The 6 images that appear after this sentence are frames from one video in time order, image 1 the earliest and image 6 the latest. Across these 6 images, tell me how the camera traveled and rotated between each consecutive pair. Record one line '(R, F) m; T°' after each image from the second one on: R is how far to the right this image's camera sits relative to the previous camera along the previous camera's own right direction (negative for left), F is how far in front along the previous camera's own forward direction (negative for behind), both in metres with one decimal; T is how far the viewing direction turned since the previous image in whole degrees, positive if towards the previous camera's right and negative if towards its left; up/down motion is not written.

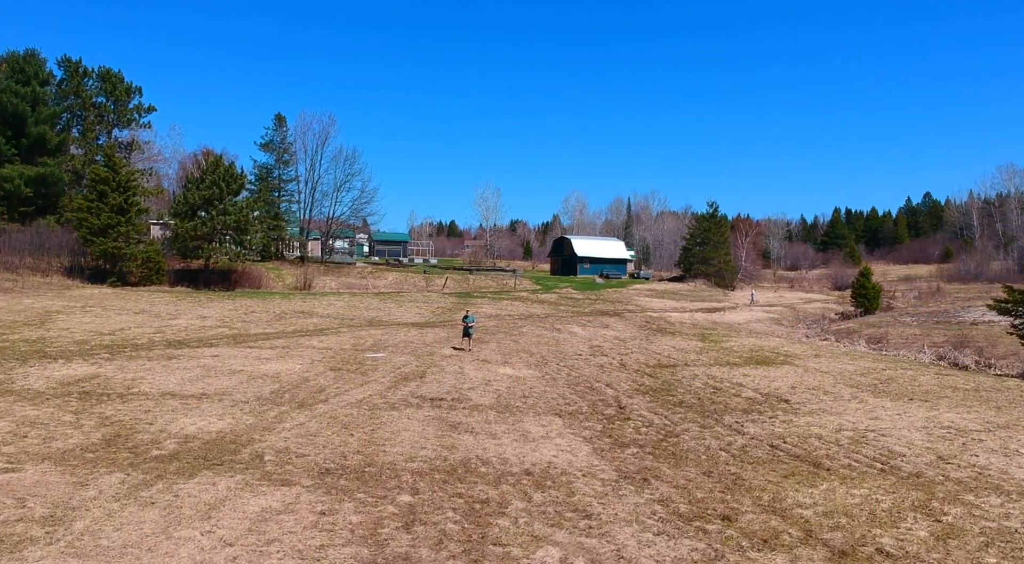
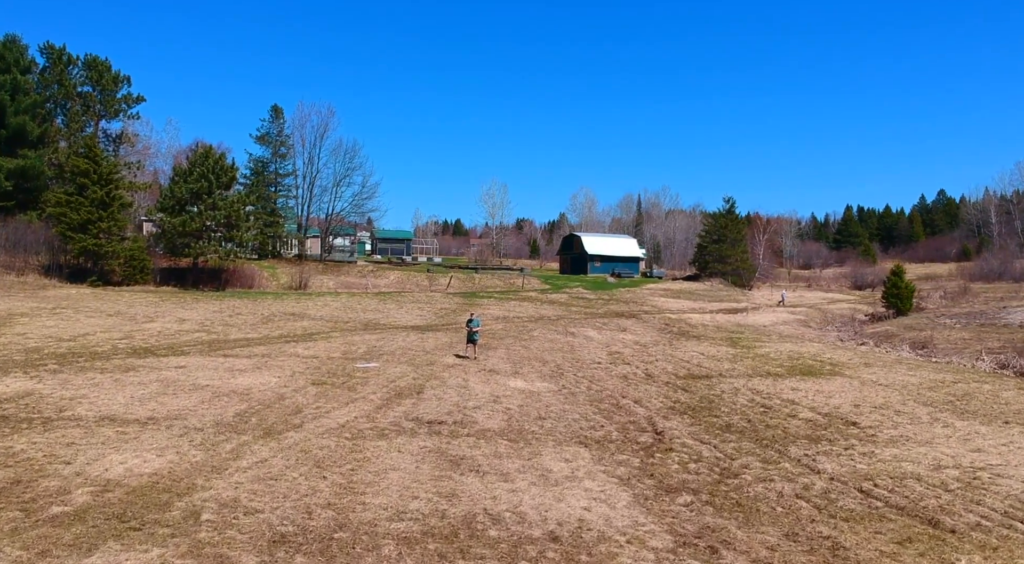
(-0.1, +2.8) m; 0°
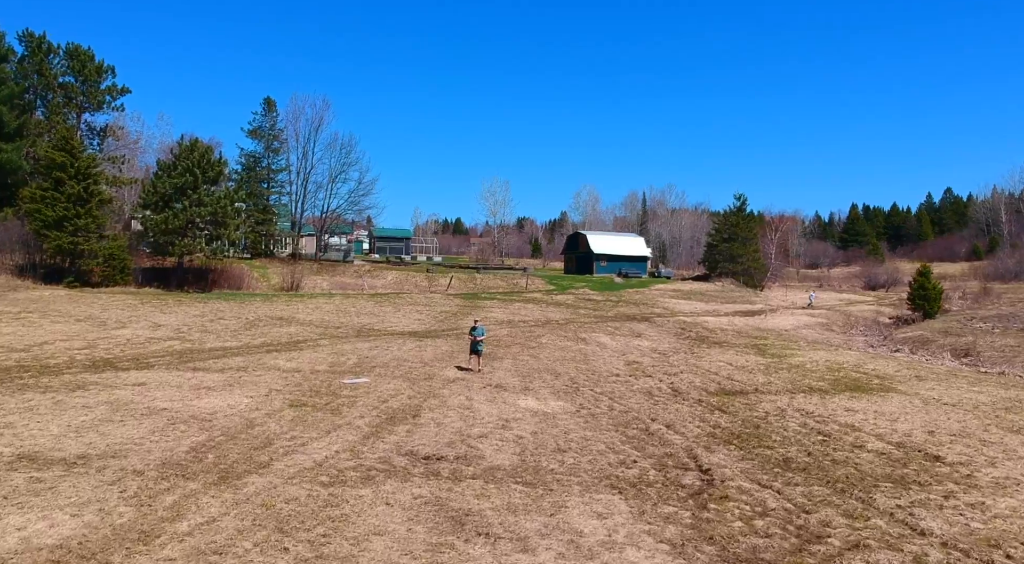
(-0.2, +2.4) m; 0°
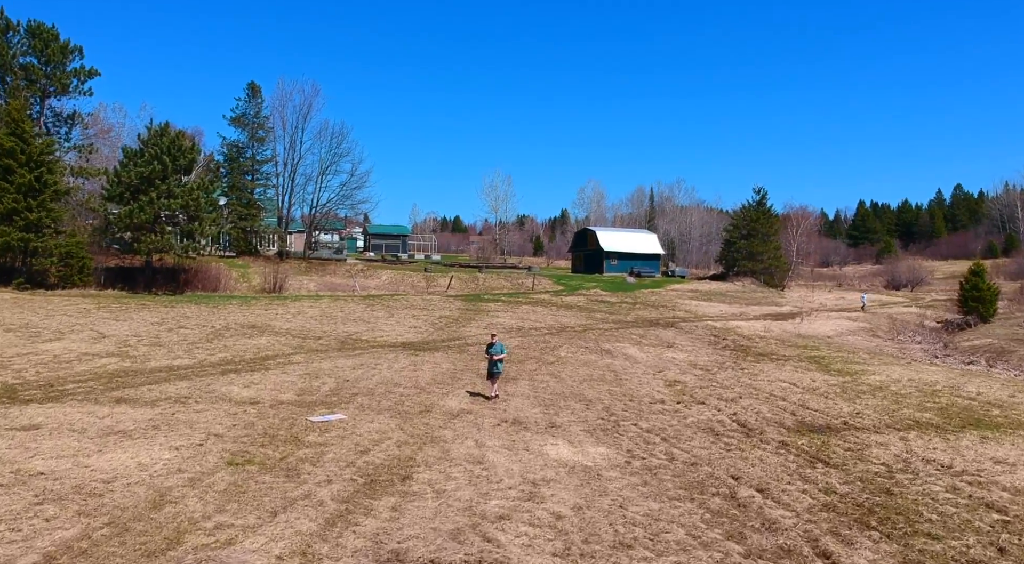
(-0.4, +4.2) m; 0°
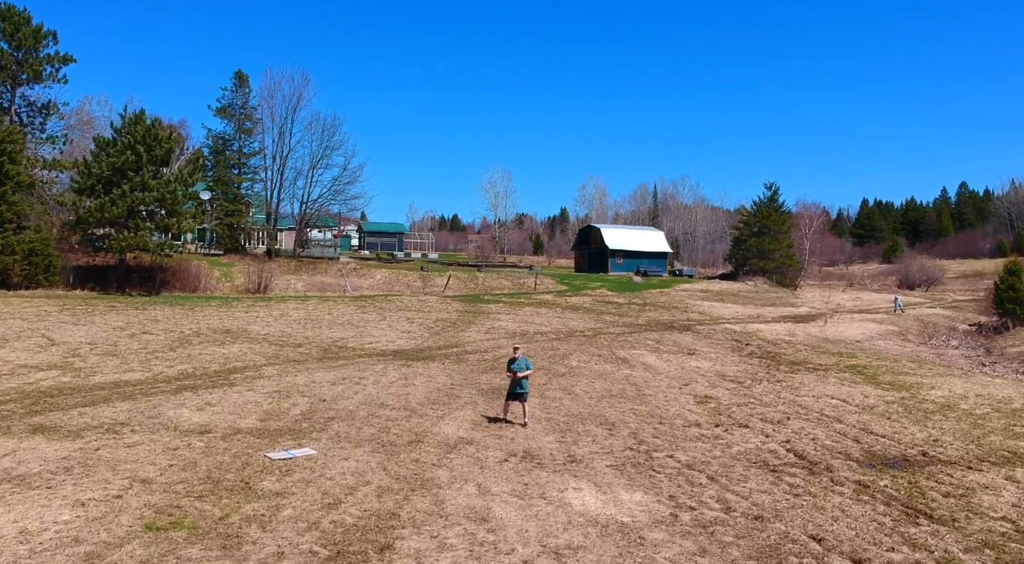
(-0.2, +2.6) m; 0°
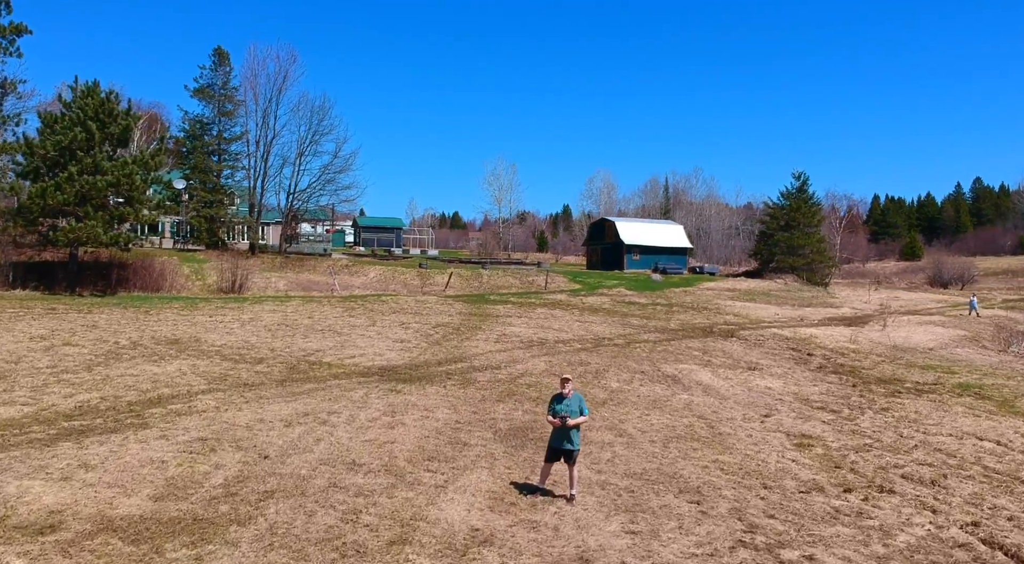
(-0.4, +4.5) m; 0°
